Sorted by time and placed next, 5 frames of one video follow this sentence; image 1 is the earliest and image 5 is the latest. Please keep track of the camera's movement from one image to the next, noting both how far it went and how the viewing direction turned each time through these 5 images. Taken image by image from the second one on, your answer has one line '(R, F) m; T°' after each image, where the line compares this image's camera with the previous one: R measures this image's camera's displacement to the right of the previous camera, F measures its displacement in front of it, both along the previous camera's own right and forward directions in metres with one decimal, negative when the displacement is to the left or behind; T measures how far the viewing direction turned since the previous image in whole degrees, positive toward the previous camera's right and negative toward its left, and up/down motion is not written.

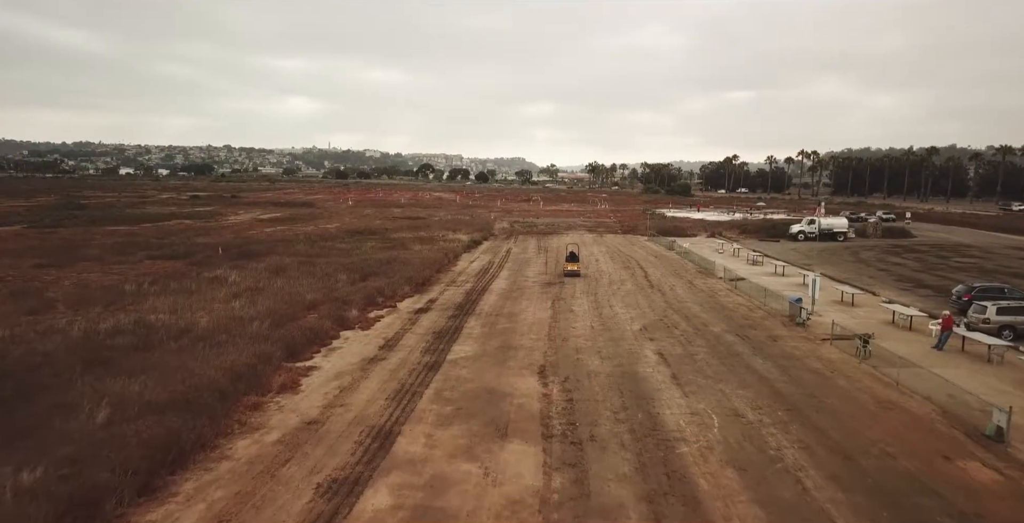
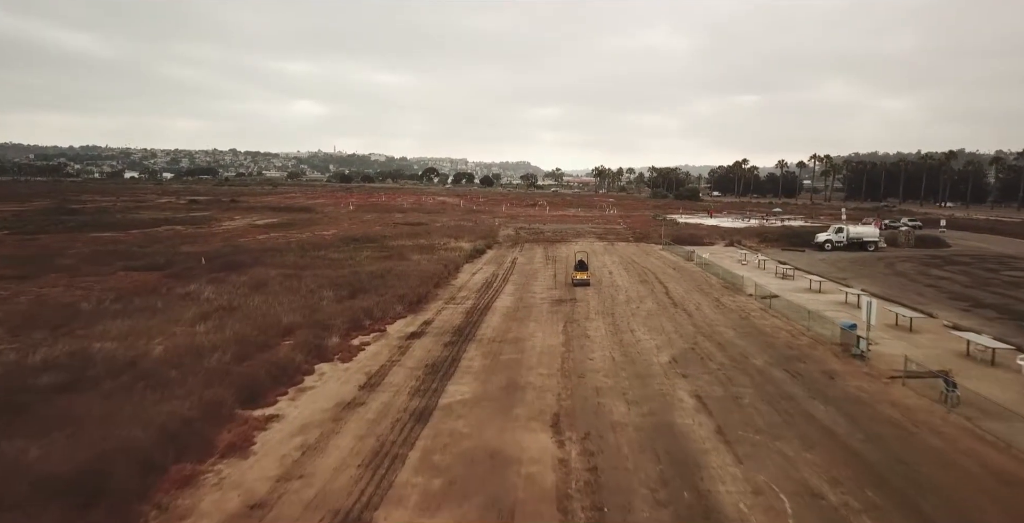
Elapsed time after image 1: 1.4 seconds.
(0.0, +2.5) m; 0°
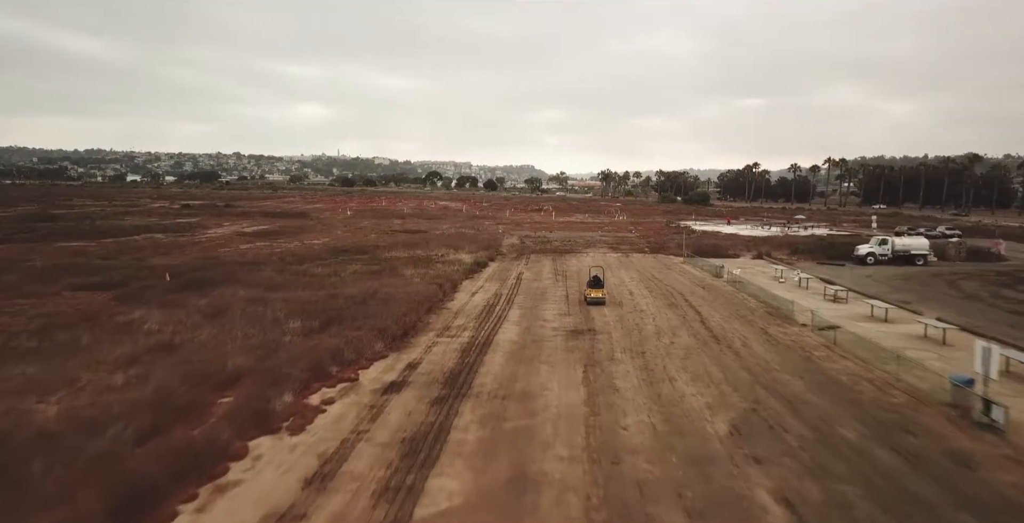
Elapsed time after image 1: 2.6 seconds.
(-0.1, +3.6) m; 0°
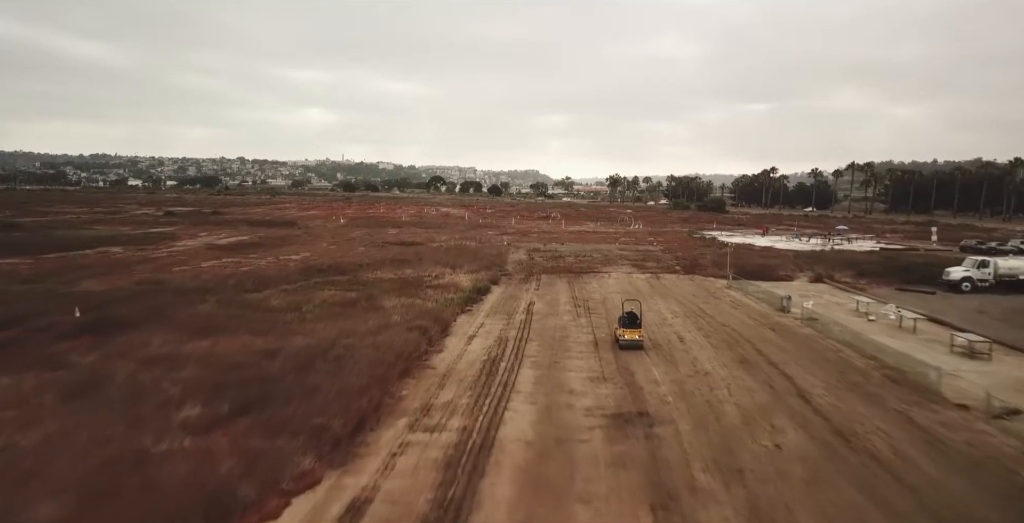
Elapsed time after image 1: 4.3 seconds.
(-0.2, +6.0) m; 0°
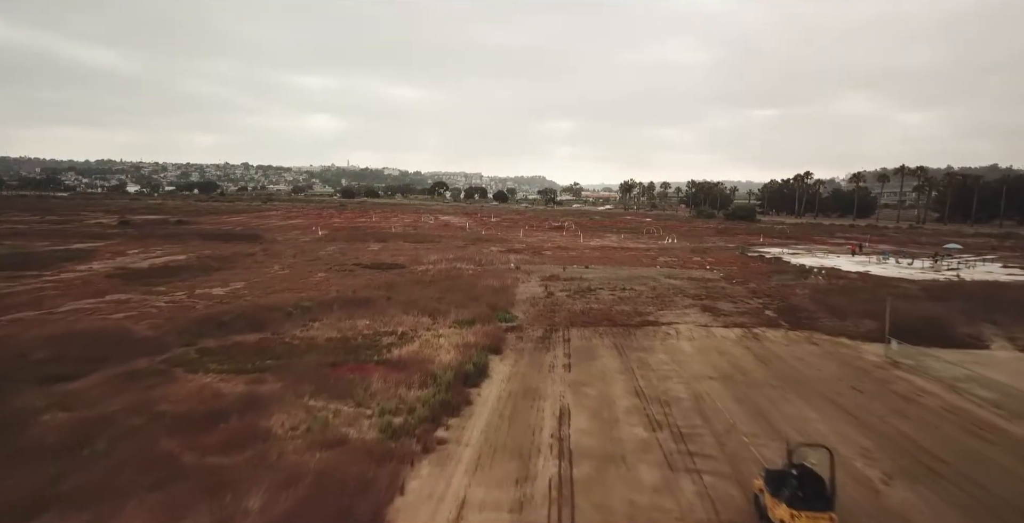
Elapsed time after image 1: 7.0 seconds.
(-0.2, +11.6) m; -1°
